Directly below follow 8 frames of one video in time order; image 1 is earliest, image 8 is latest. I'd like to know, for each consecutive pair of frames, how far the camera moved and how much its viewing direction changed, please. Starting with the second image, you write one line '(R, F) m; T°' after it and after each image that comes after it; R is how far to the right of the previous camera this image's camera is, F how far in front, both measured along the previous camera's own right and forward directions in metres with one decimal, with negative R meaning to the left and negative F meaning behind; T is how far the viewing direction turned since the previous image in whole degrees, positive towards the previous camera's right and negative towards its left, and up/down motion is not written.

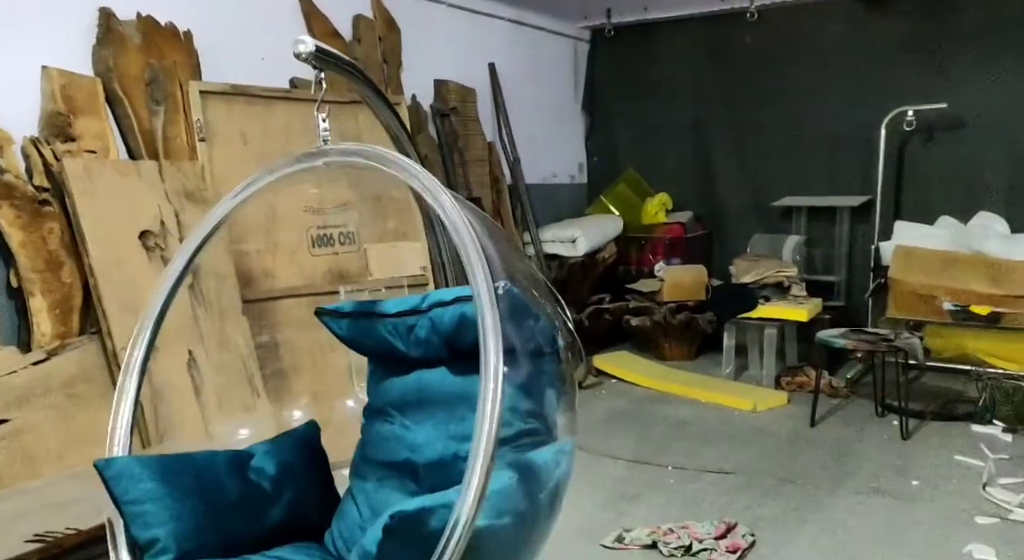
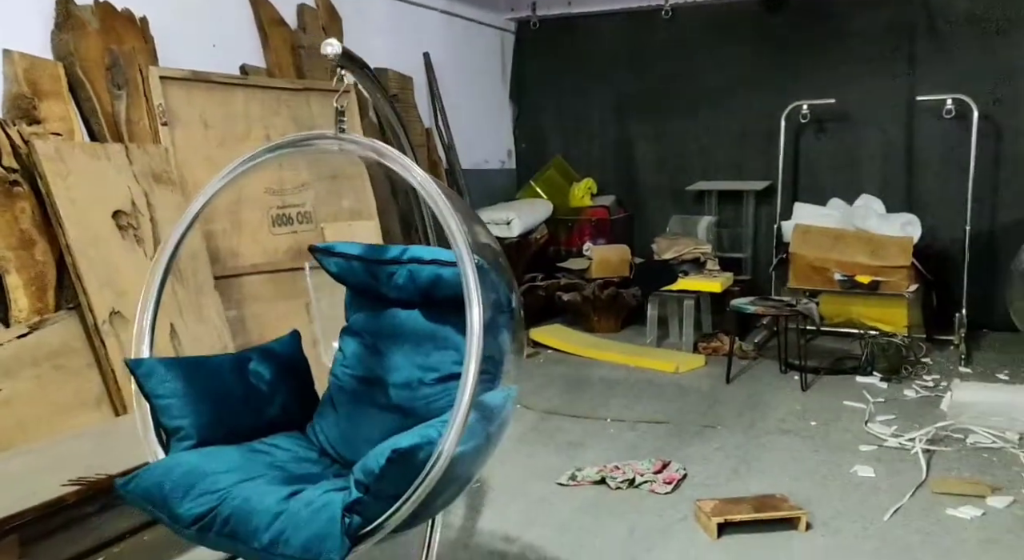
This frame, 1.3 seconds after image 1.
(-0.2, -0.3) m; +7°
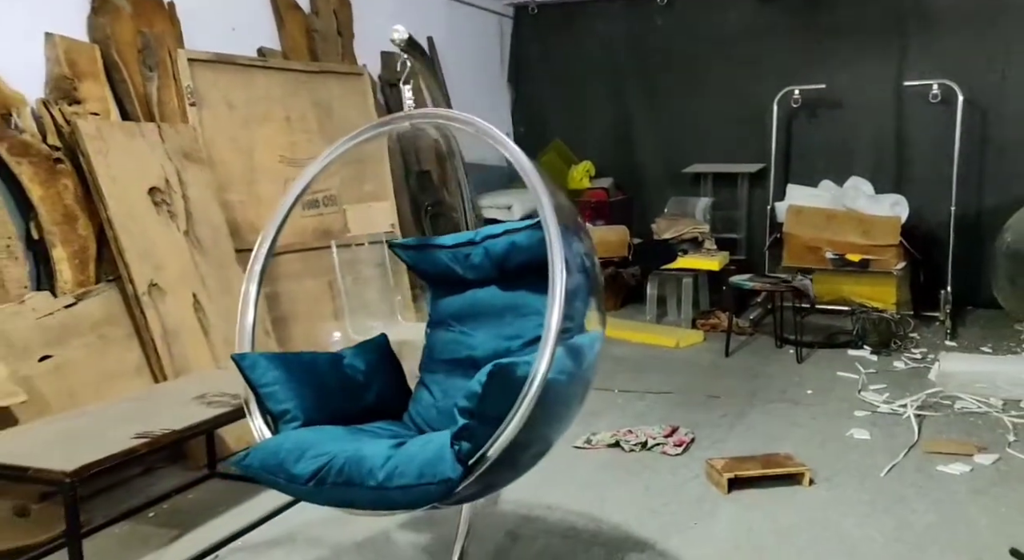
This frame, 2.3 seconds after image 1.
(-0.1, -0.2) m; +1°
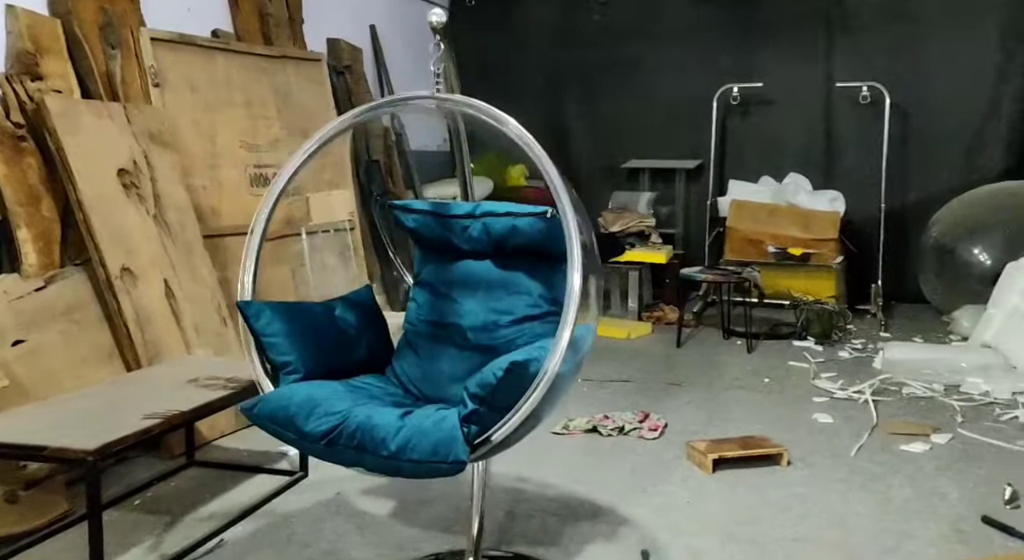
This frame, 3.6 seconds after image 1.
(-0.3, 0.0) m; +7°
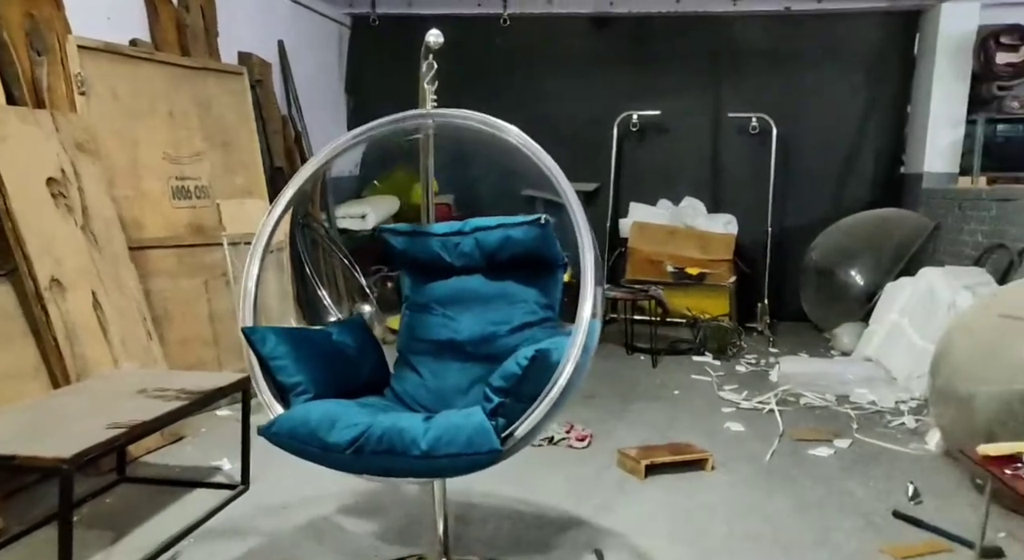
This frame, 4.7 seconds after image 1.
(-0.2, -0.1) m; +8°
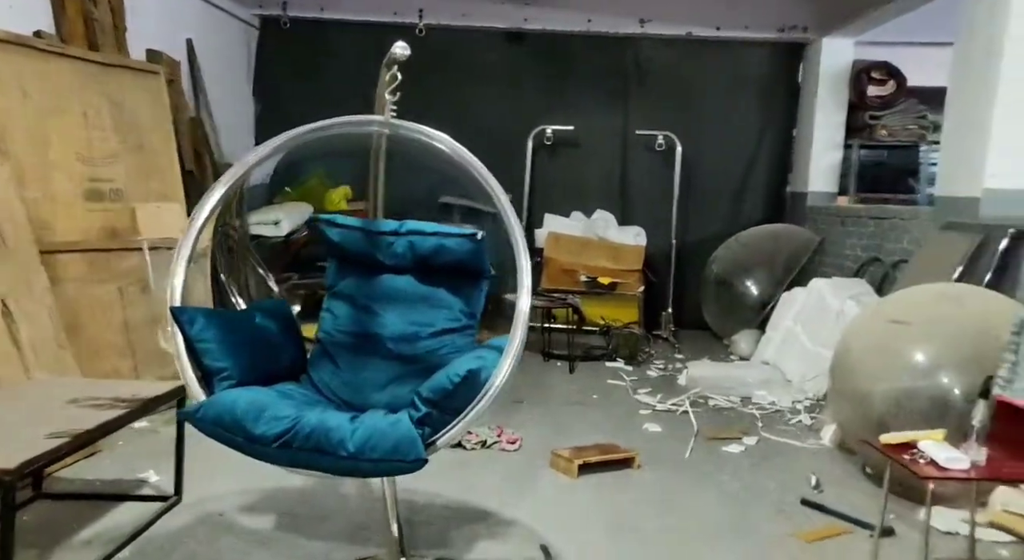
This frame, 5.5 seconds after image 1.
(-0.2, -0.1) m; +7°
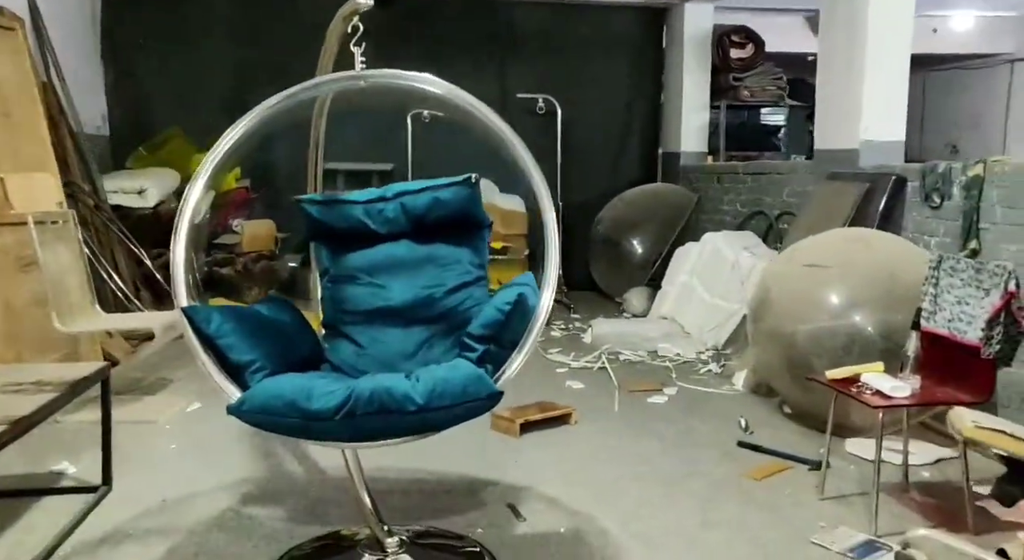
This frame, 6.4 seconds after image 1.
(-0.2, 0.0) m; +10°
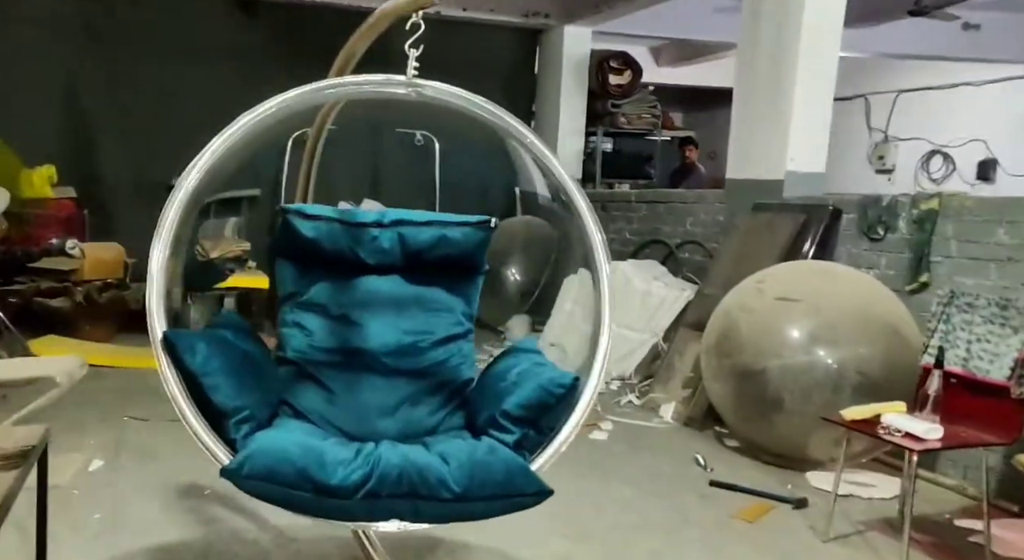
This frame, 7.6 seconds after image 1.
(-0.4, +0.3) m; +13°
